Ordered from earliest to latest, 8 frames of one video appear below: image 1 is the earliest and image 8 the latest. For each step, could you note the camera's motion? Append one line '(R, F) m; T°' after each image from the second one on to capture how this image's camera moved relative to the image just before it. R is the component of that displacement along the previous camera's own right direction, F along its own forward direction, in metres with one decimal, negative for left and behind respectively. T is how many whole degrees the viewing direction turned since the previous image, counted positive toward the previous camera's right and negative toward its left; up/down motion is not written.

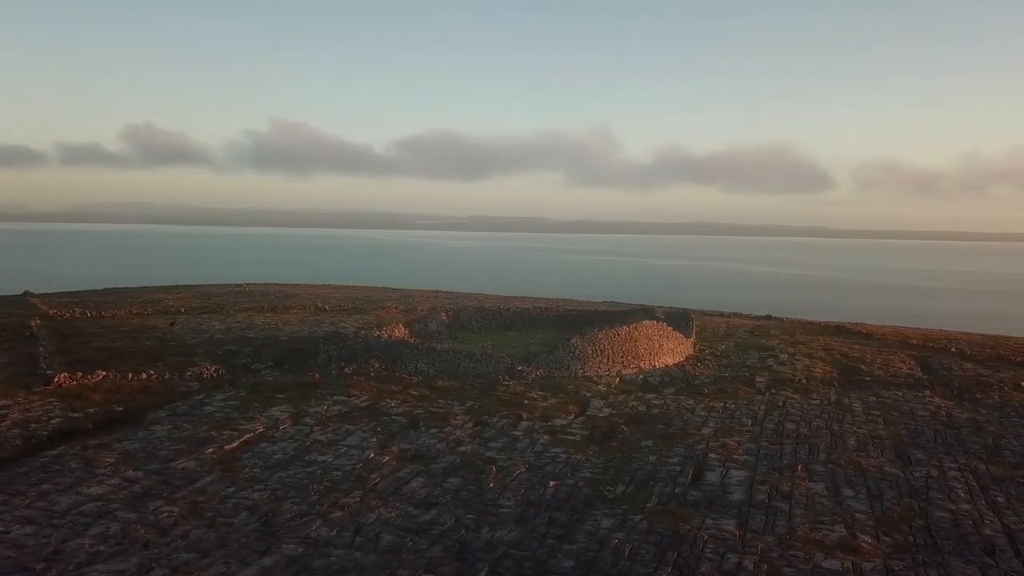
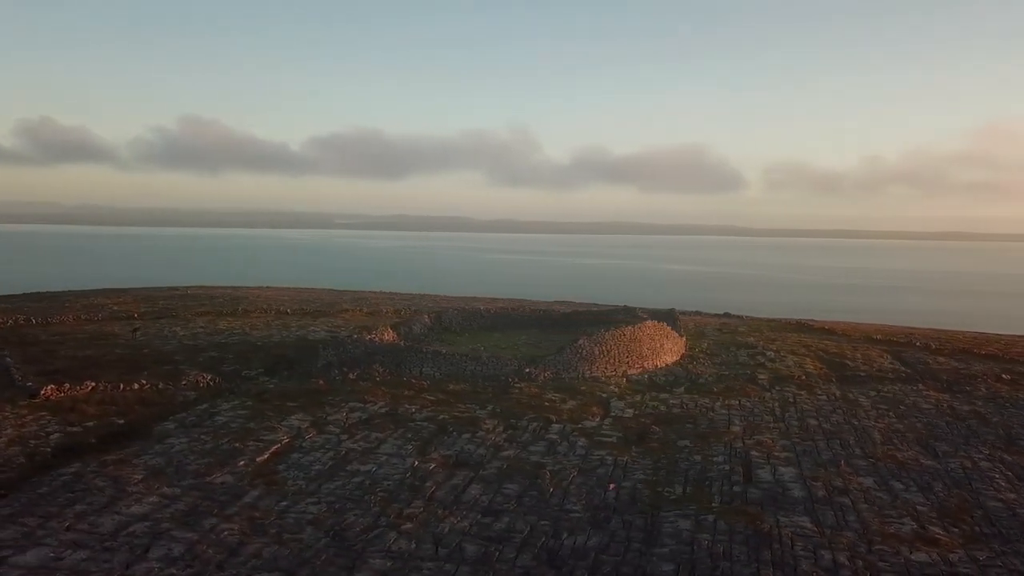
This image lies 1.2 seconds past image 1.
(-2.5, +0.3) m; +6°
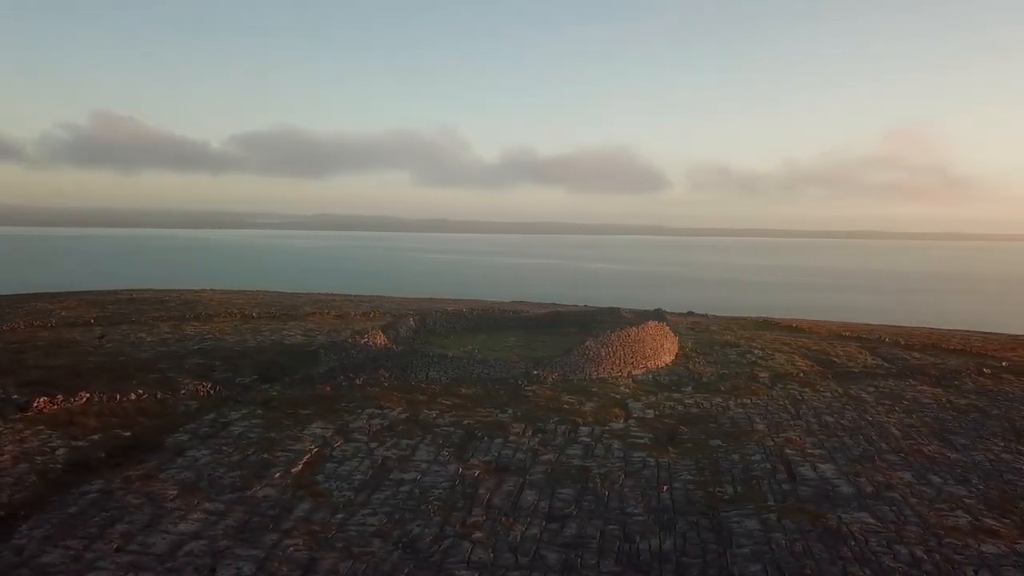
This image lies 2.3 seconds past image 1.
(-2.2, +0.3) m; +5°
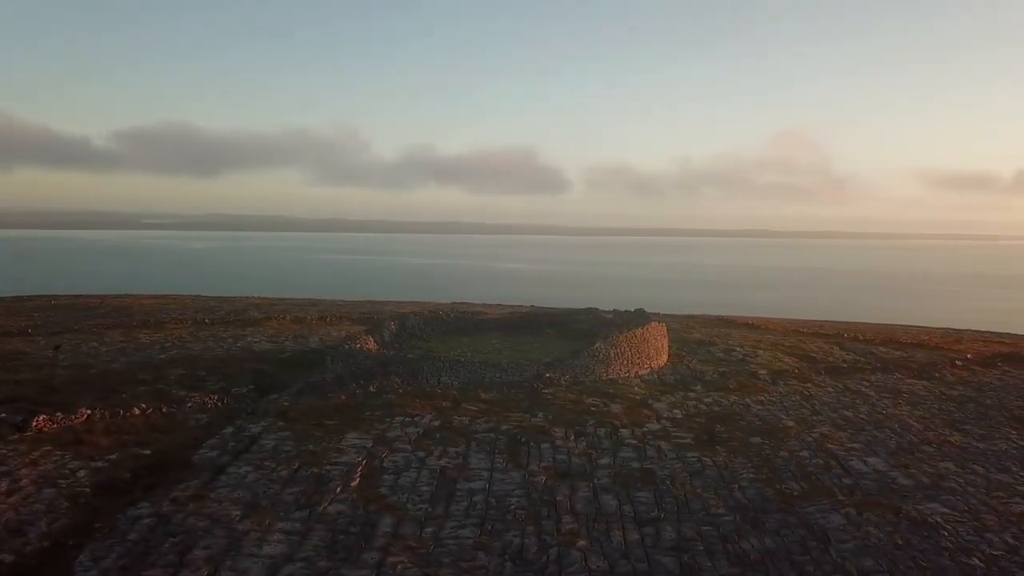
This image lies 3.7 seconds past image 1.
(-3.1, +0.4) m; +7°
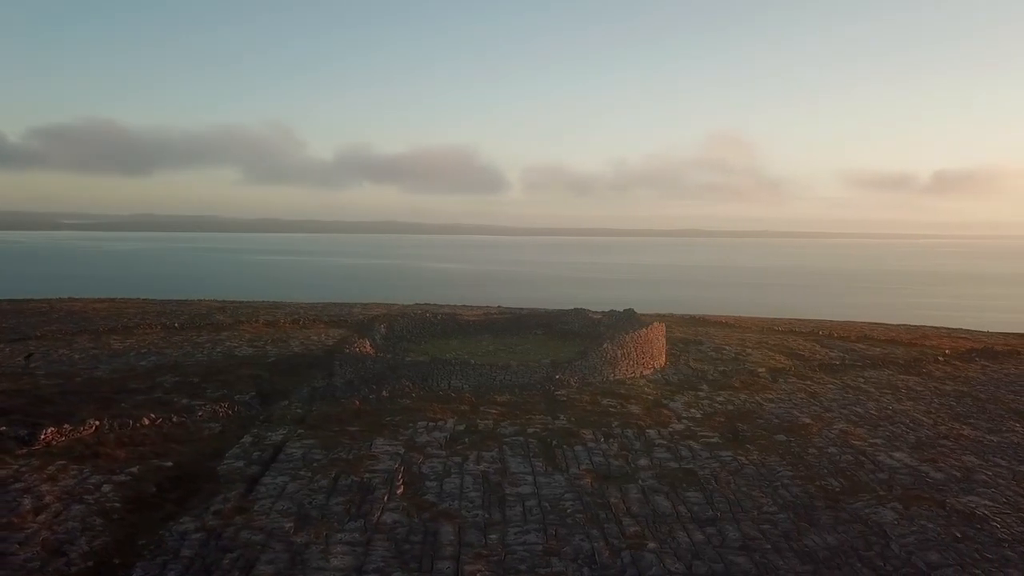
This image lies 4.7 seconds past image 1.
(-2.0, +0.2) m; +4°
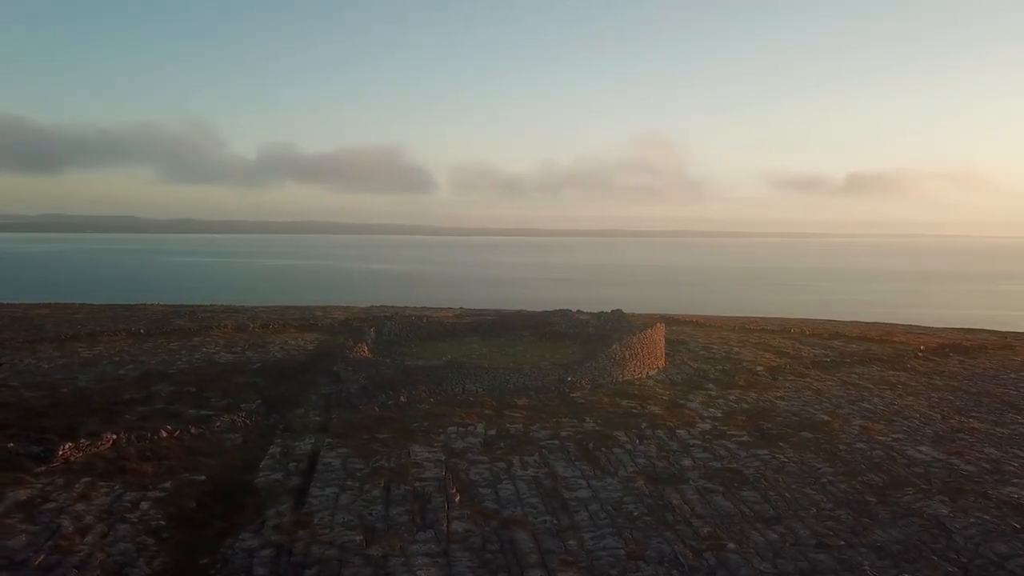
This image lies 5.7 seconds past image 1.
(-2.4, +0.2) m; +5°
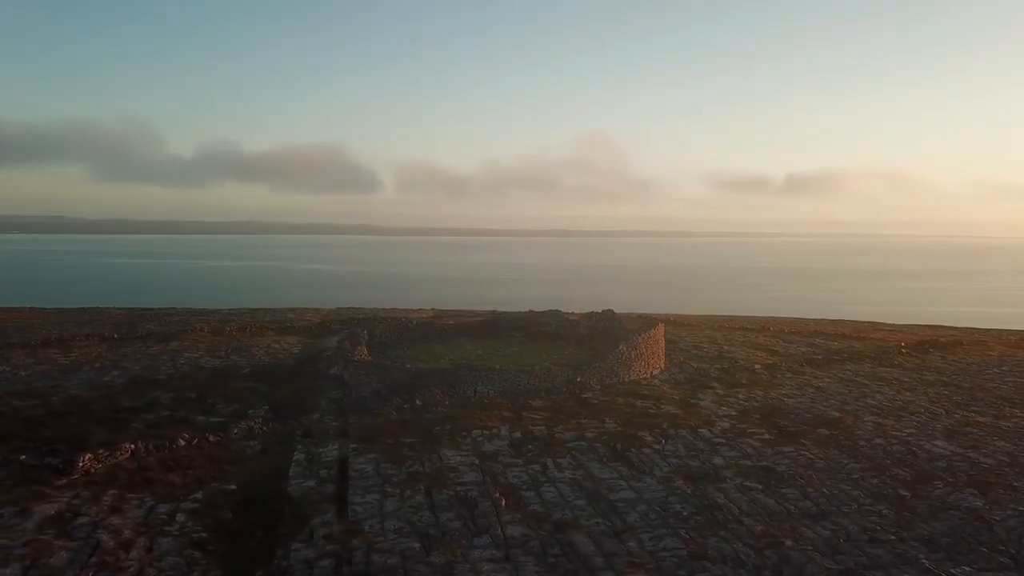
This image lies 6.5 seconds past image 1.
(-1.8, +0.2) m; +4°
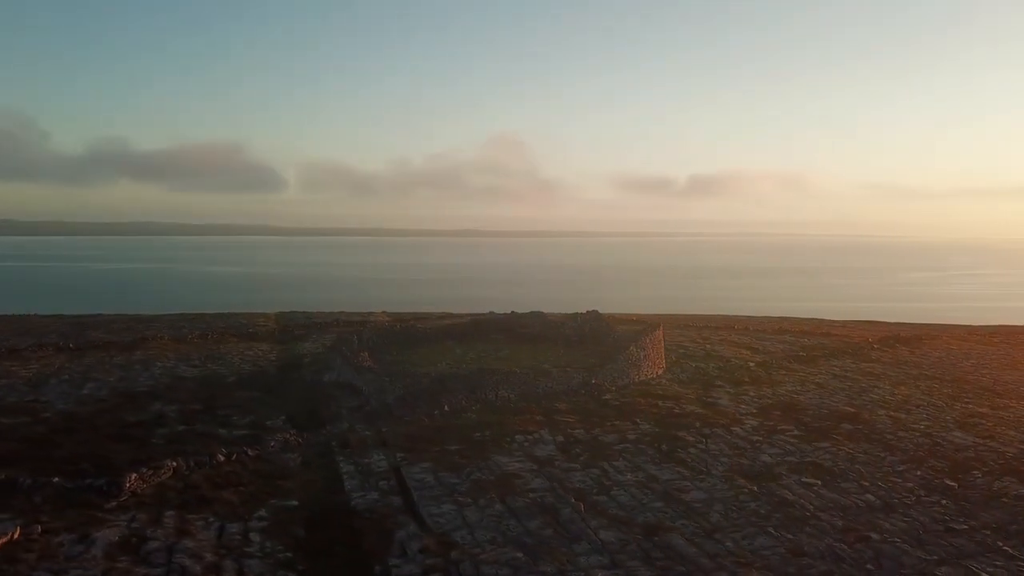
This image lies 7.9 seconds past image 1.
(-3.0, +0.3) m; +6°
